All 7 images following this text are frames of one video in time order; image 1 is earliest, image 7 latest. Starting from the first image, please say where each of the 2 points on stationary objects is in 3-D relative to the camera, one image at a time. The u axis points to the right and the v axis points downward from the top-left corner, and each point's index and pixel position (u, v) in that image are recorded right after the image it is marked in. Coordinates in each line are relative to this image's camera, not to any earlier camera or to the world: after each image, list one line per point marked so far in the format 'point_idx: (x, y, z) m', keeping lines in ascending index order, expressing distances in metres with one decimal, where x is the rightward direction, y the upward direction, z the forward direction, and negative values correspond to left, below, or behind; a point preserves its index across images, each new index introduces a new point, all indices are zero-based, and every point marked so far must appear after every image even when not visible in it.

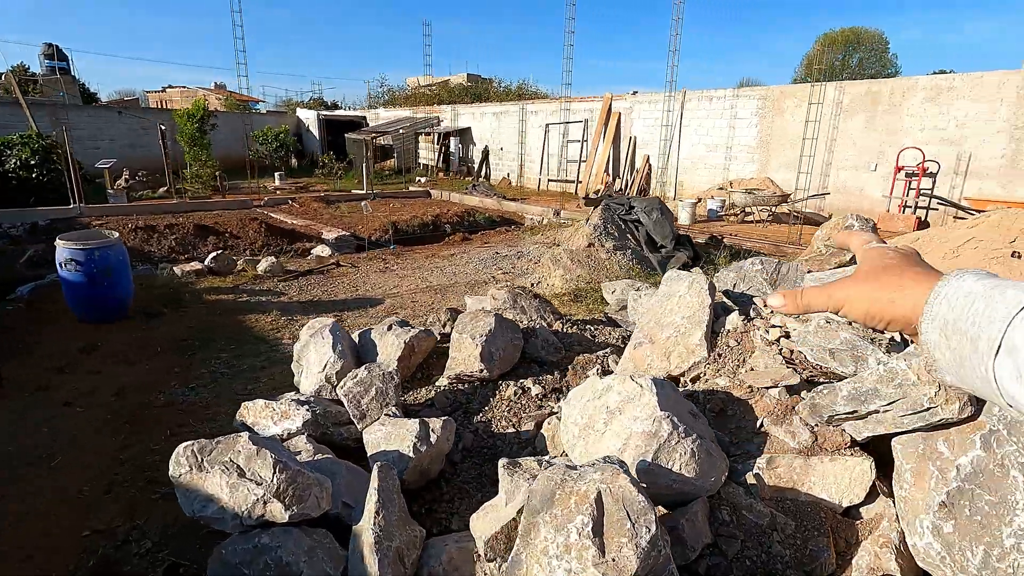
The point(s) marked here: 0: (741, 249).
0: (+3.4, +0.6, +8.1) m
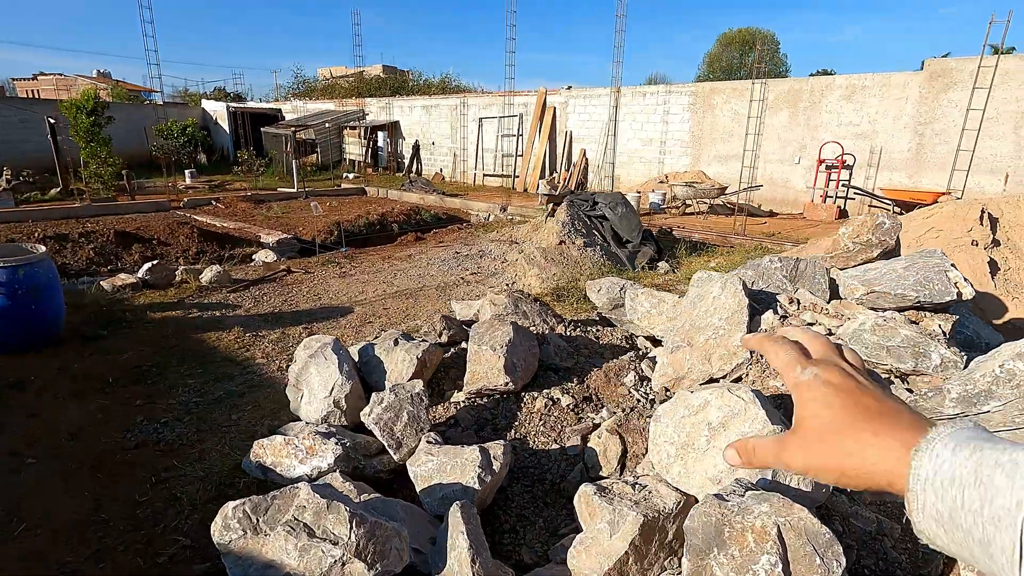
0: (+2.8, +0.8, +8.4) m
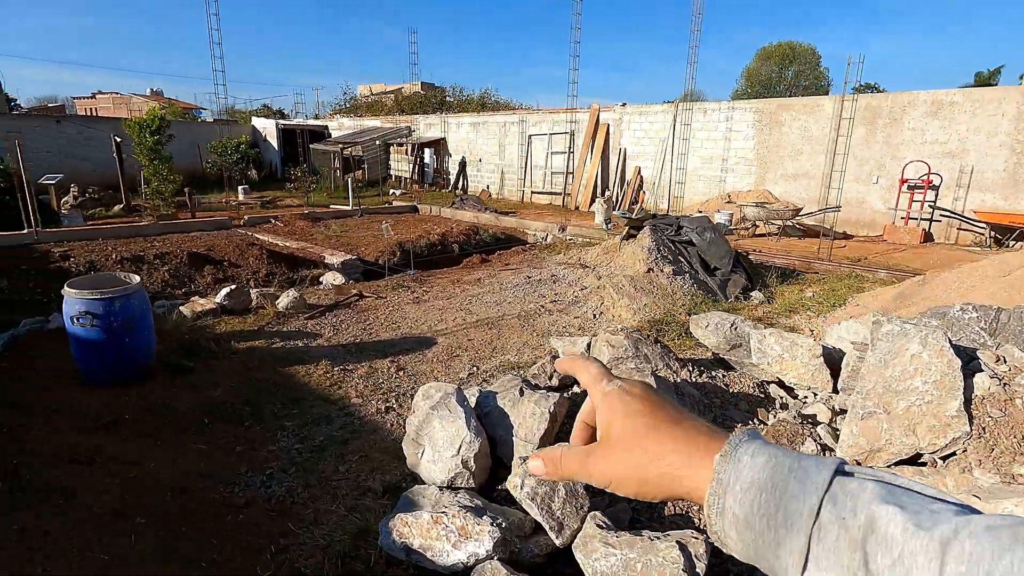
0: (+3.9, +0.3, +7.9) m
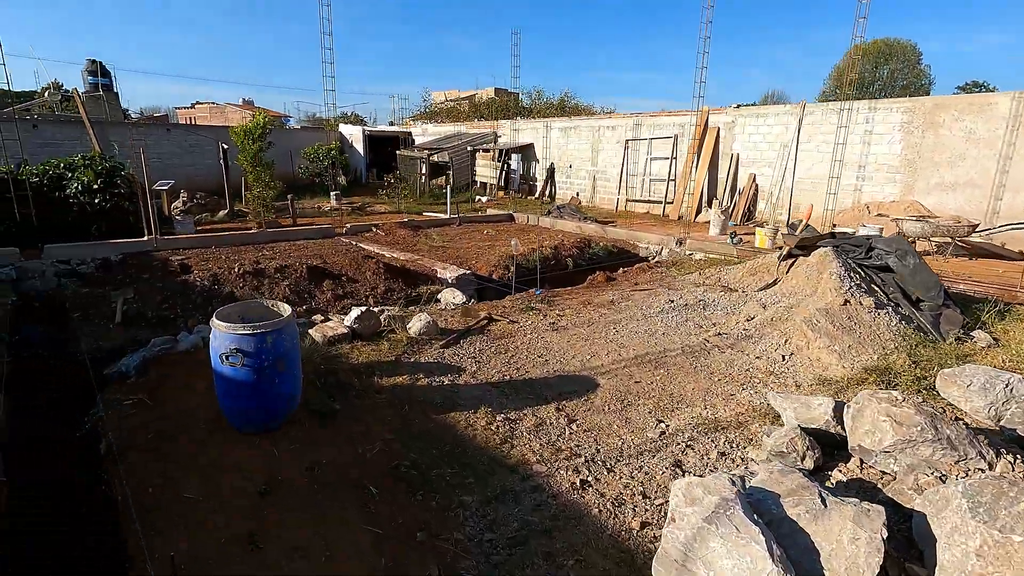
0: (+5.7, -0.1, +6.6) m
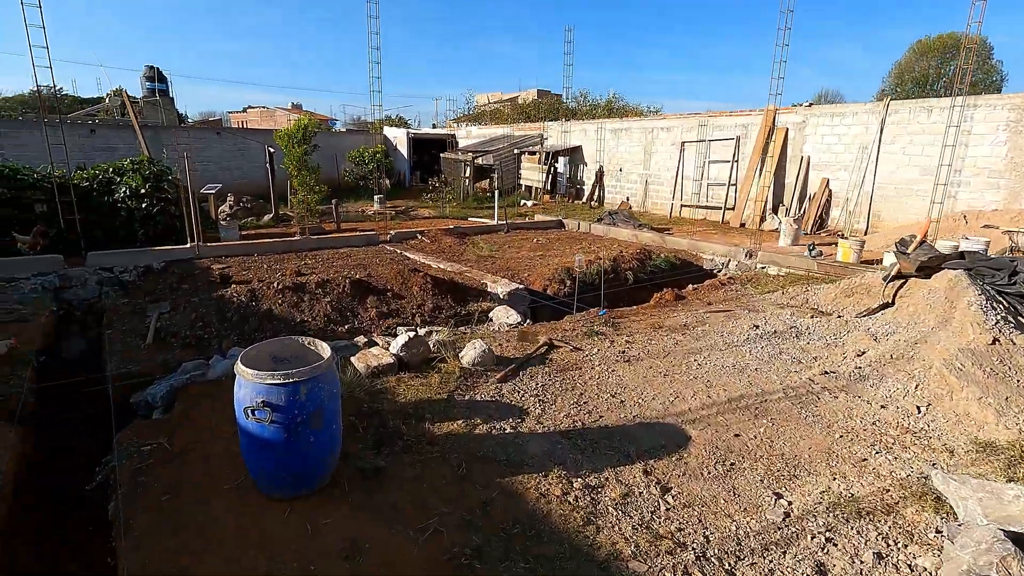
0: (+6.3, -0.4, +5.4) m
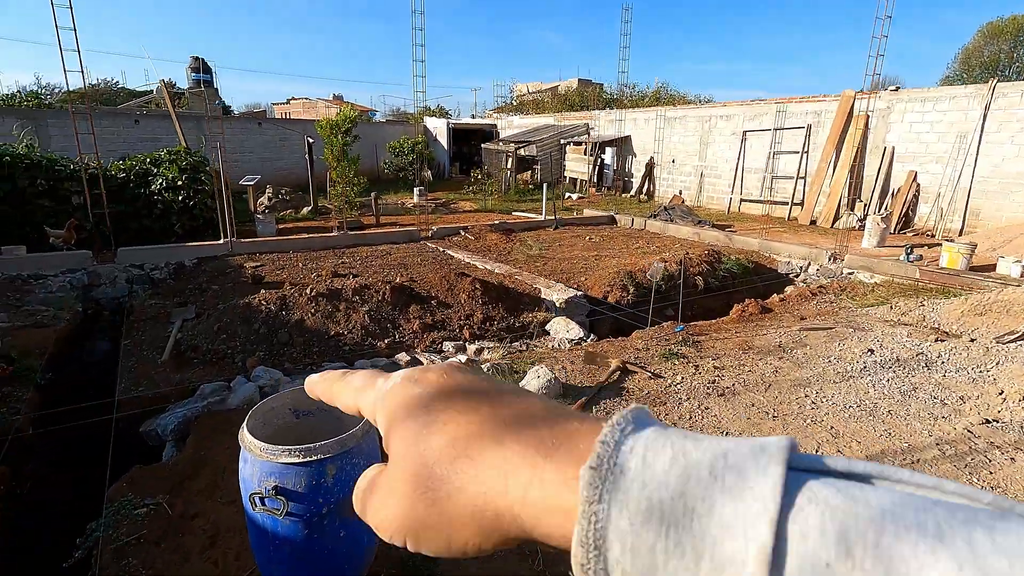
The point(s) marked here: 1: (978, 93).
0: (+6.9, -0.6, +4.2) m
1: (+9.1, +3.8, +10.5) m
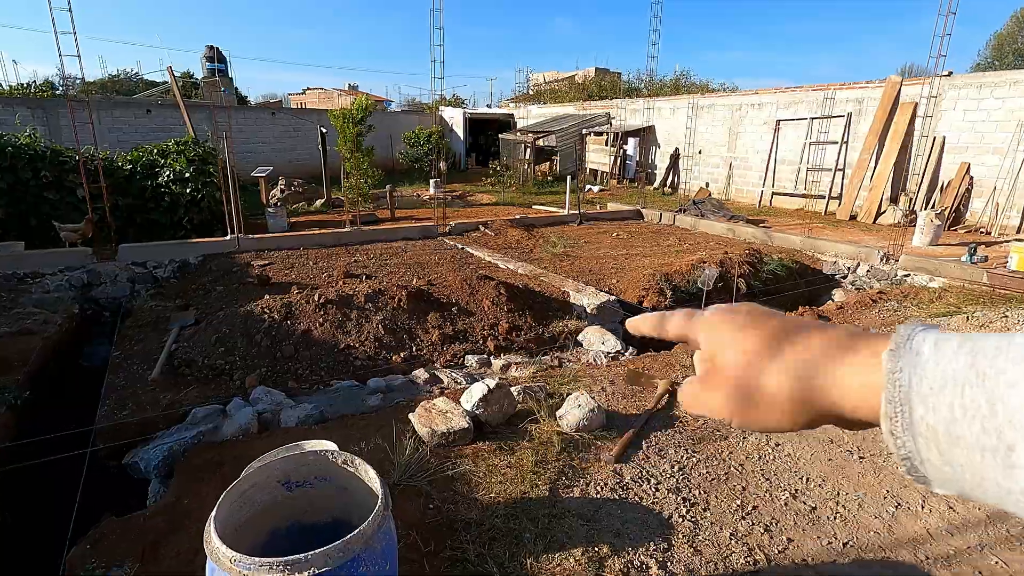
0: (+7.1, -0.8, +3.5) m
1: (+9.5, +3.8, +9.6) m
